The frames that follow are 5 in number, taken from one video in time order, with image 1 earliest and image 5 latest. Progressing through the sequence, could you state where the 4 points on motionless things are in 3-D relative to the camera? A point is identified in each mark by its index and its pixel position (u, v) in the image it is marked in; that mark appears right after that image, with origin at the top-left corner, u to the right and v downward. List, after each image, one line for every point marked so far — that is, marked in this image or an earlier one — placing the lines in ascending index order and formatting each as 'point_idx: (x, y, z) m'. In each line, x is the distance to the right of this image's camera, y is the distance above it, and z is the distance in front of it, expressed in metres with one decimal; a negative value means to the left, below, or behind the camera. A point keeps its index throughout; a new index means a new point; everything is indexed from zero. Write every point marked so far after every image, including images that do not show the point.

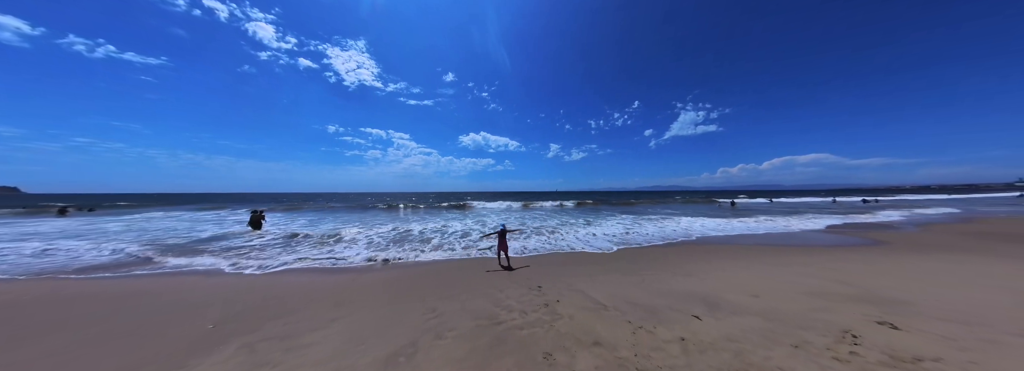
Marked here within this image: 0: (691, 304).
0: (+3.1, -2.0, +3.5) m
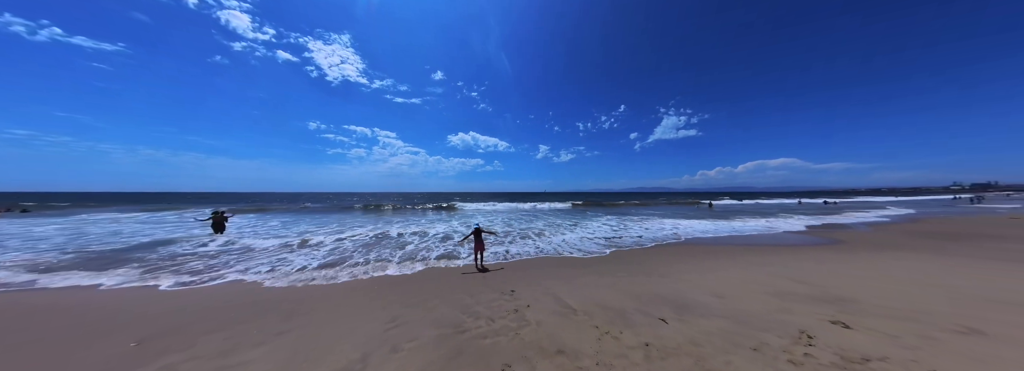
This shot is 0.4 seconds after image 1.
0: (+2.5, -2.1, +3.5) m
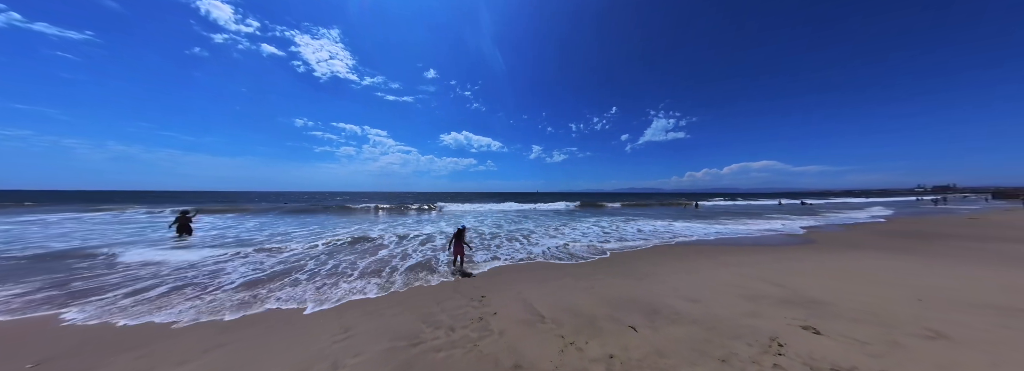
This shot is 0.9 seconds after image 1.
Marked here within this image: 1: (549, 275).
0: (+1.9, -2.0, +3.3) m
1: (+1.0, -2.3, +5.3) m
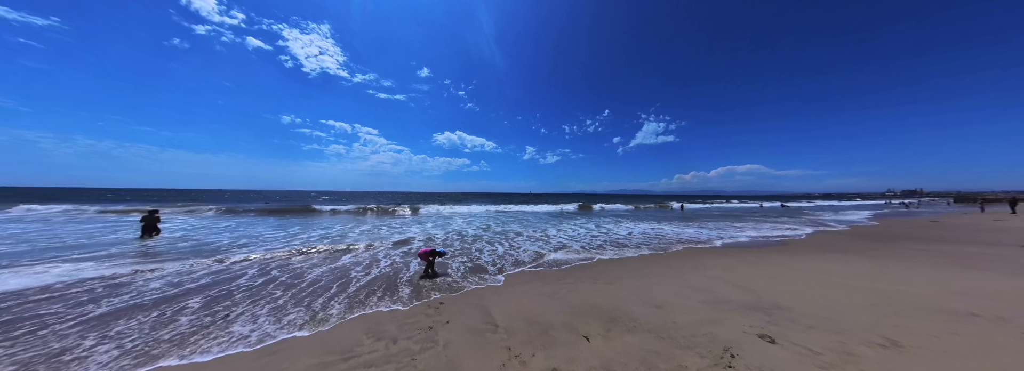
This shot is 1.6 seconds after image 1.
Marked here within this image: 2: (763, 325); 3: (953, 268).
0: (+1.2, -2.0, +3.1) m
1: (+0.2, -2.3, +5.1) m
2: (+3.5, -1.9, +2.9) m
3: (+11.8, -2.2, +5.6) m
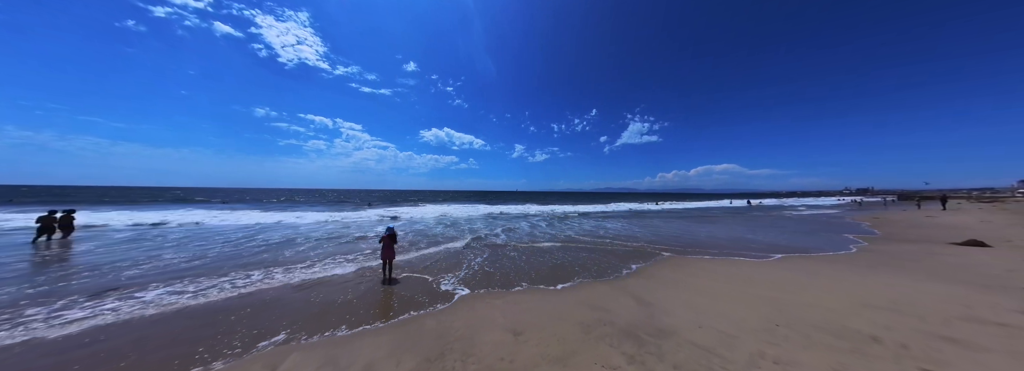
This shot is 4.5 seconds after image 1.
0: (-1.2, -1.9, +2.3) m
1: (-2.3, -2.2, +4.2) m
2: (+1.1, -1.8, +2.1) m
3: (+9.3, -2.1, +5.3) m
